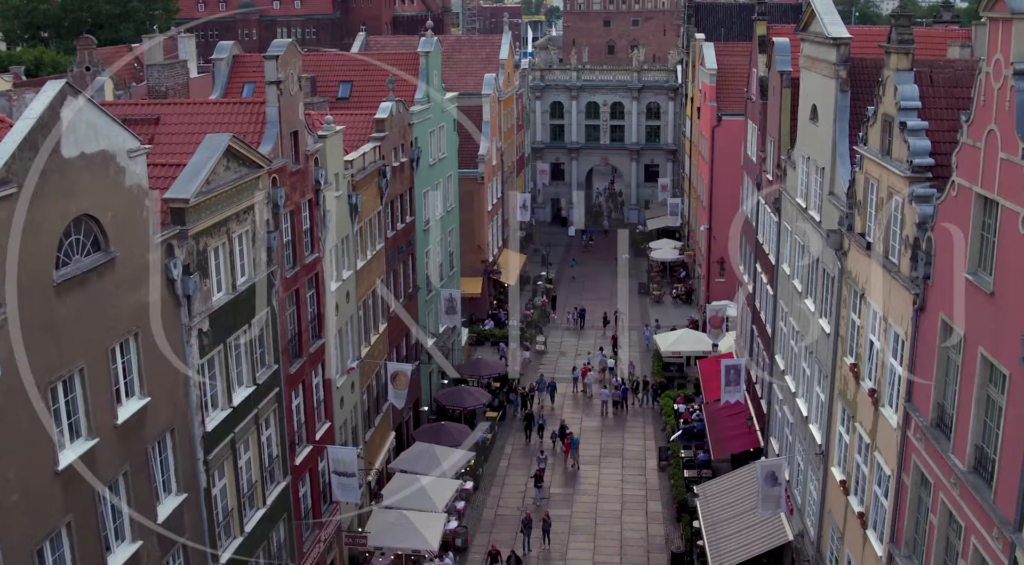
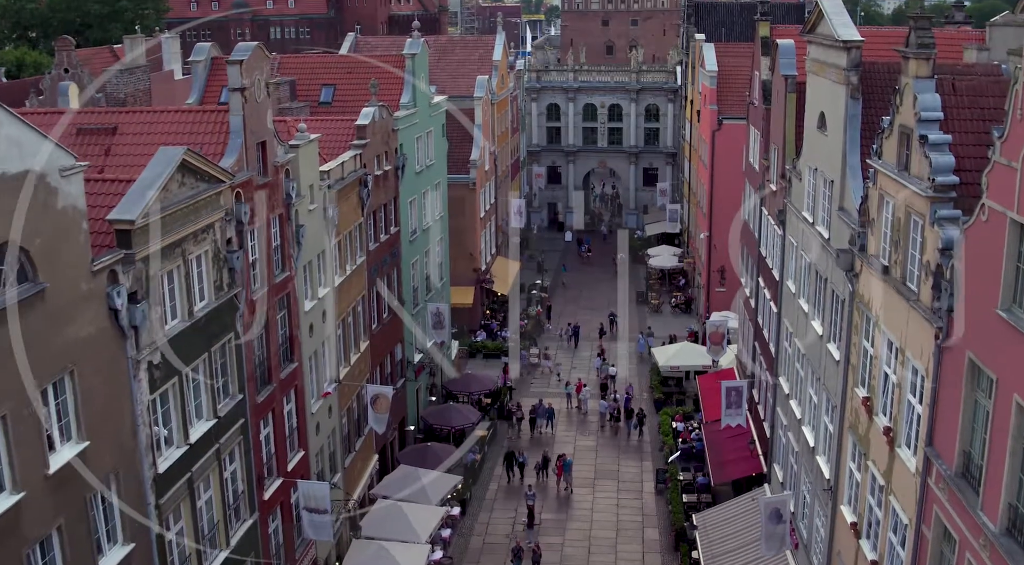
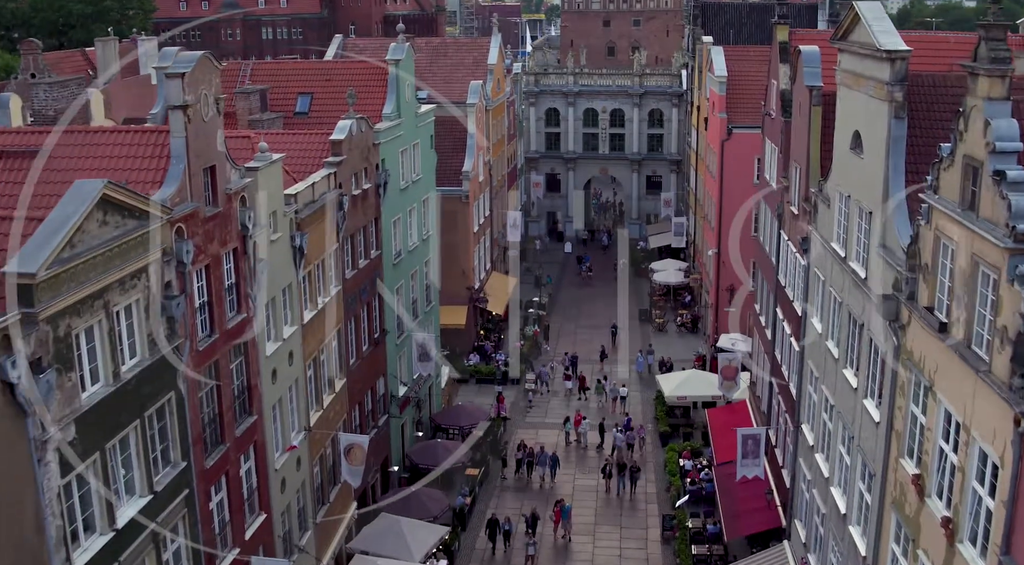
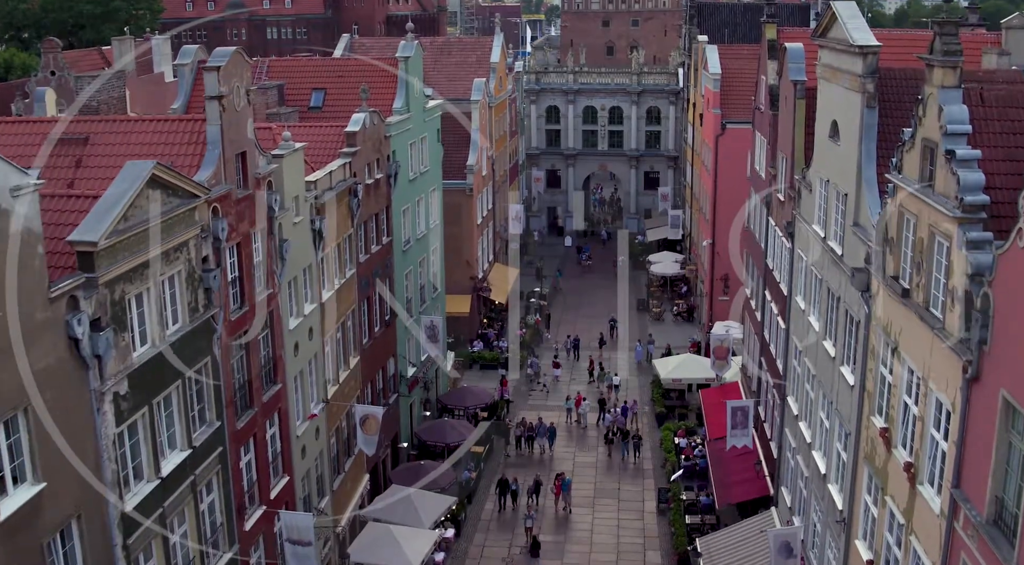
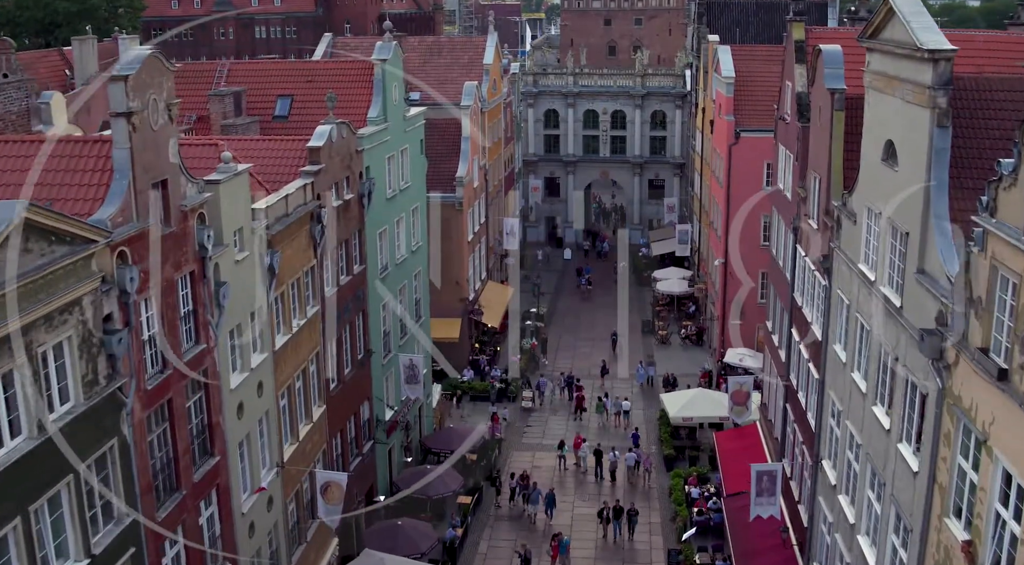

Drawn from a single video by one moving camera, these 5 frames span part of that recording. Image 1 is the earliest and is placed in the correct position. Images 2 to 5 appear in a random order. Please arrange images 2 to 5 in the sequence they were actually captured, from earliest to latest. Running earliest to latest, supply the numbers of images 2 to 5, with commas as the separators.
2, 4, 3, 5
